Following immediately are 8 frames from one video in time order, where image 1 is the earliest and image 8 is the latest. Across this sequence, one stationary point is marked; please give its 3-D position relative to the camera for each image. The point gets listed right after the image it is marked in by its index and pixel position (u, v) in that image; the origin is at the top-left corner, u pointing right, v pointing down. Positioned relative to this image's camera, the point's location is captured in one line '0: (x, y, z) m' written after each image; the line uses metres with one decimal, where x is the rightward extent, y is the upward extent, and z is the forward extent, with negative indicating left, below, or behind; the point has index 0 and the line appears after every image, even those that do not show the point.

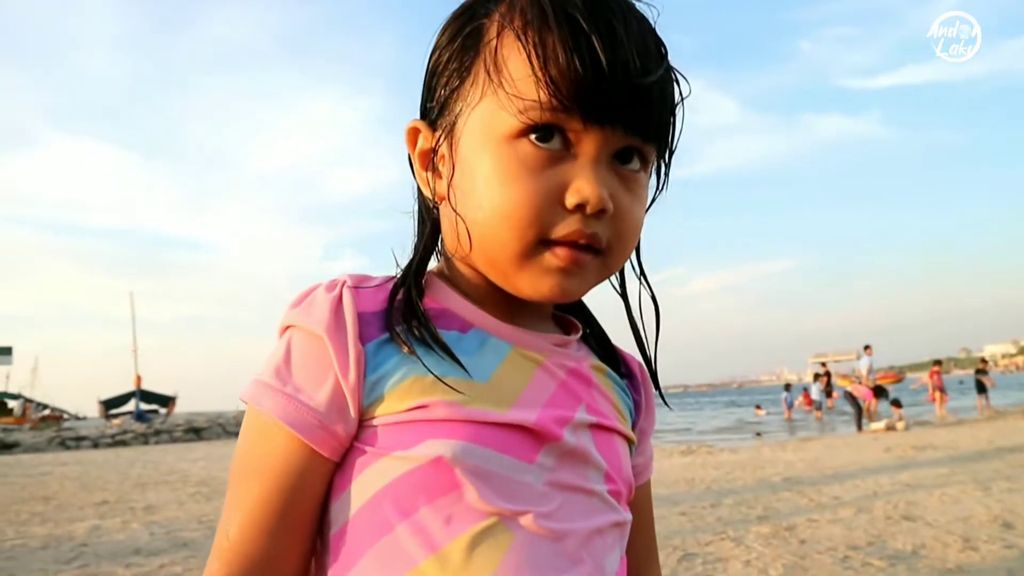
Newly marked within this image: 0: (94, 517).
0: (-5.3, -2.8, +10.6) m
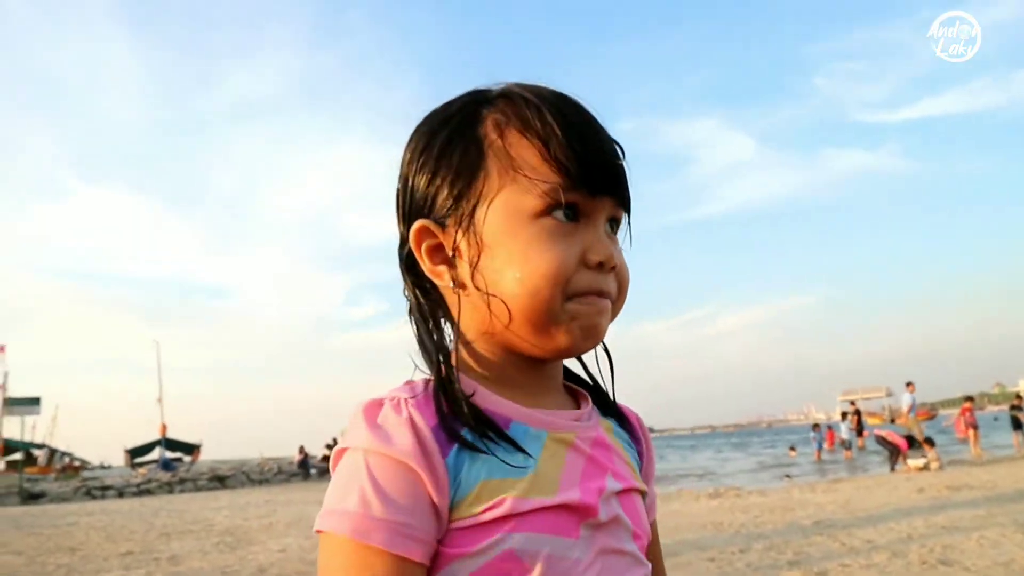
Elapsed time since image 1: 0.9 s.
0: (-5.2, -3.8, +10.8) m
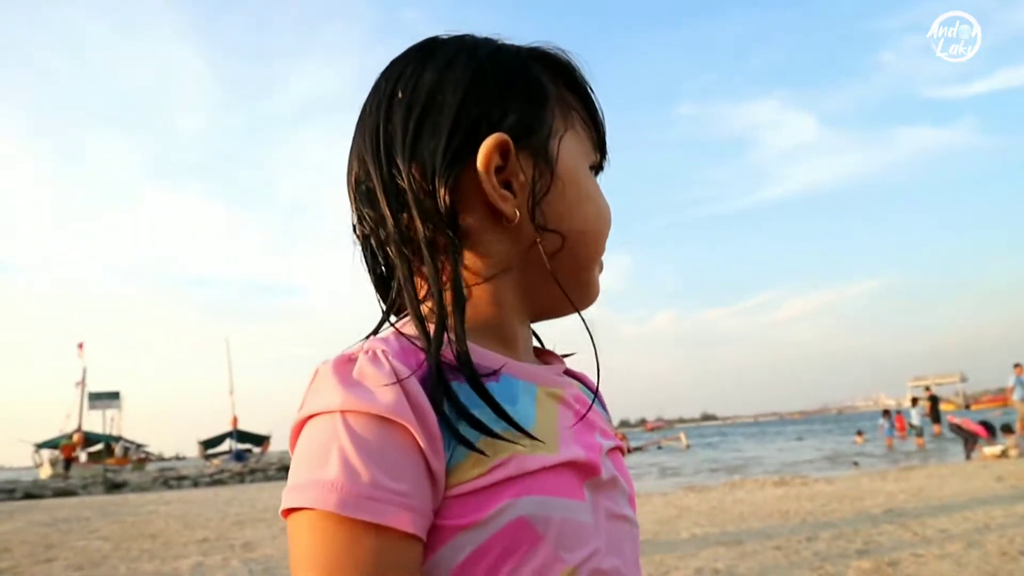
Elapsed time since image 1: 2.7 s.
0: (-4.4, -3.8, +11.9) m
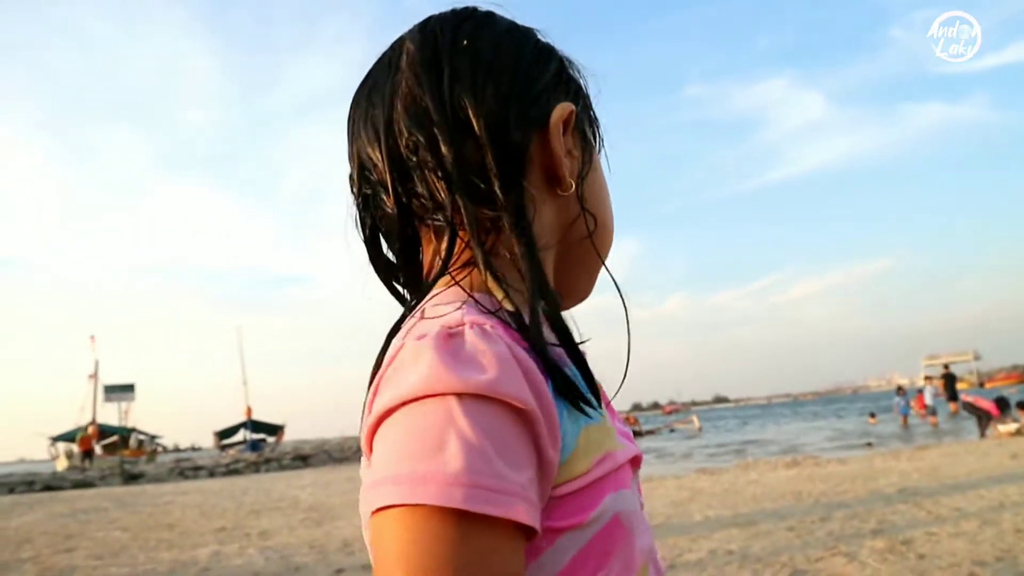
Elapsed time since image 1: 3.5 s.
0: (-4.3, -3.7, +12.2) m
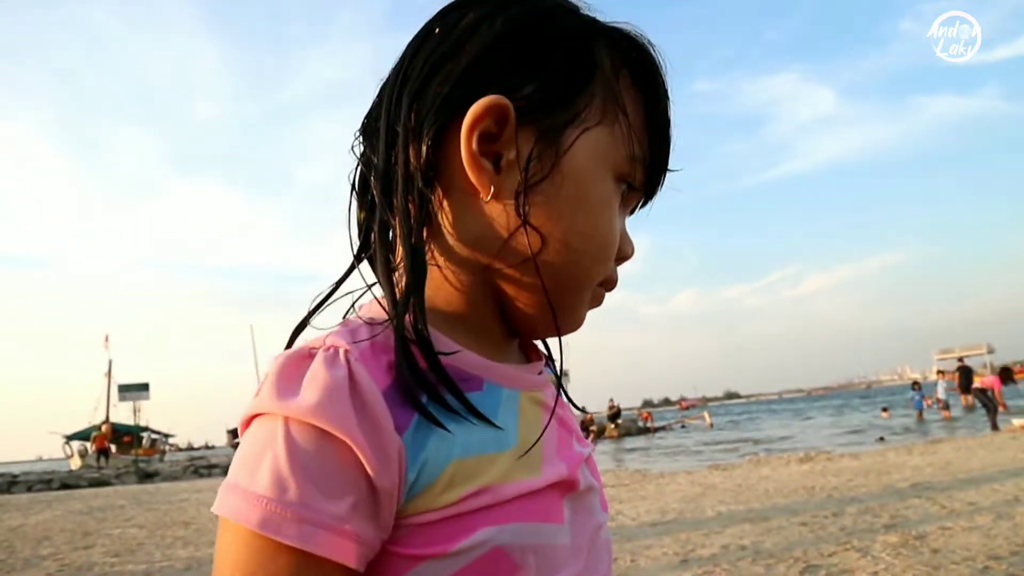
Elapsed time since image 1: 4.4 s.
0: (-4.1, -3.7, +12.5) m
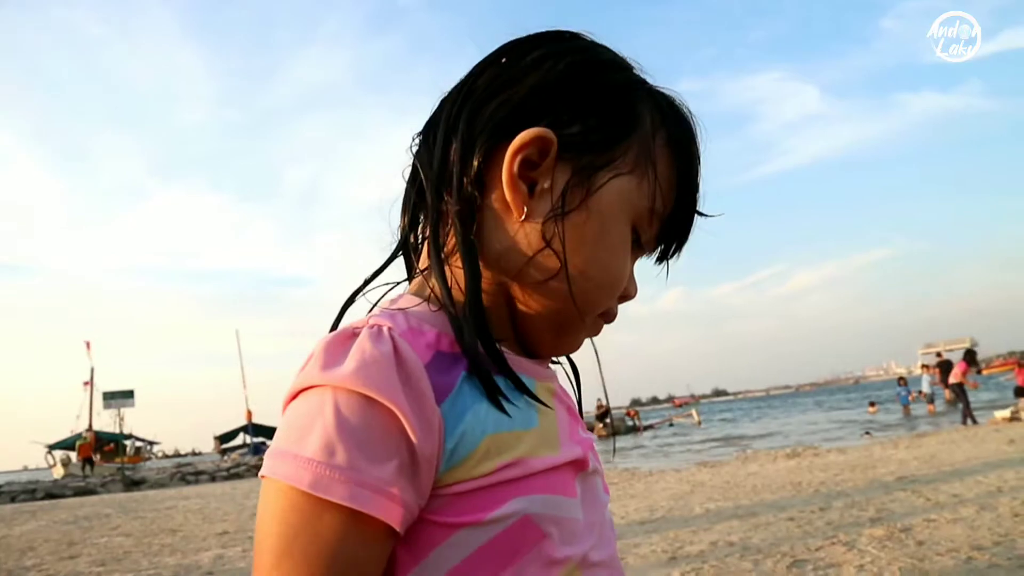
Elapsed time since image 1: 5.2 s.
0: (-4.4, -3.8, +12.7) m
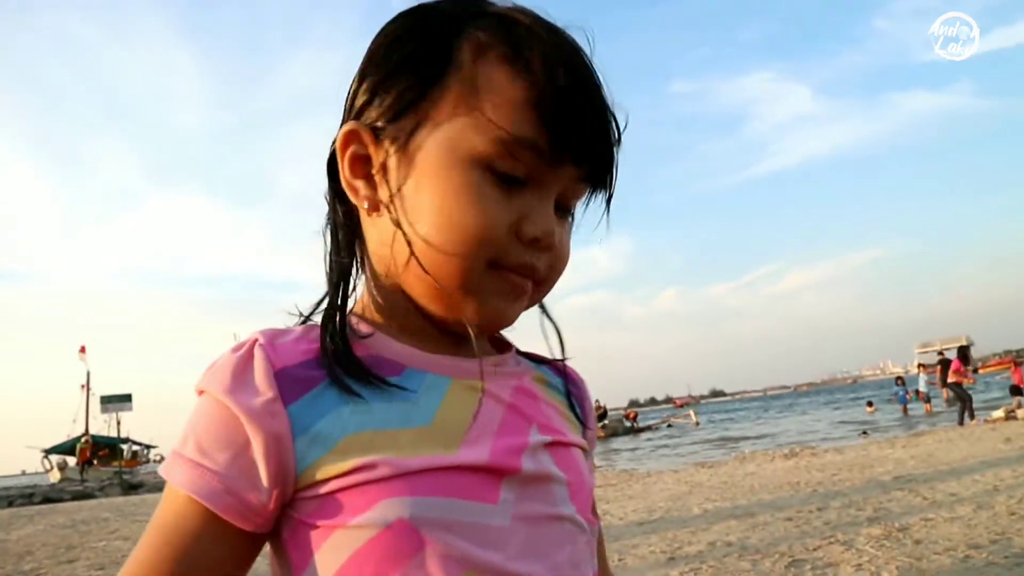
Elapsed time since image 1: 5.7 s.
0: (-4.4, -3.9, +12.8) m
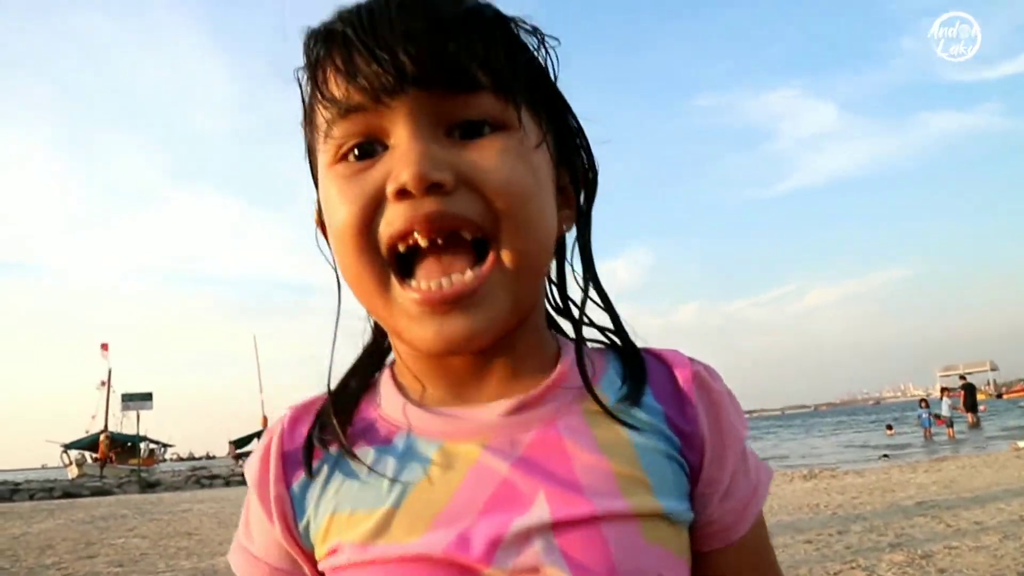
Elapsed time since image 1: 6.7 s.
0: (-3.5, -4.0, +12.5) m
